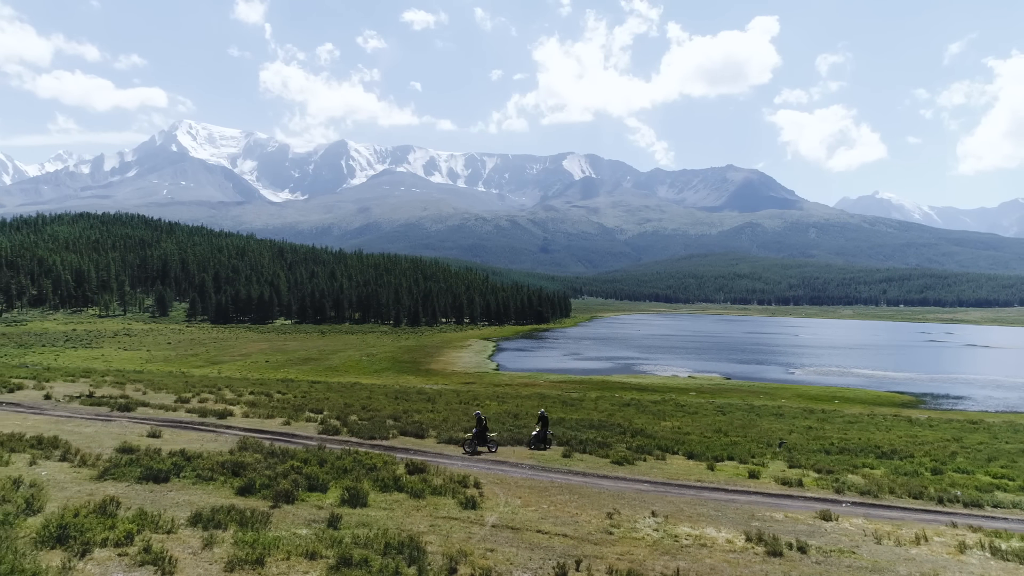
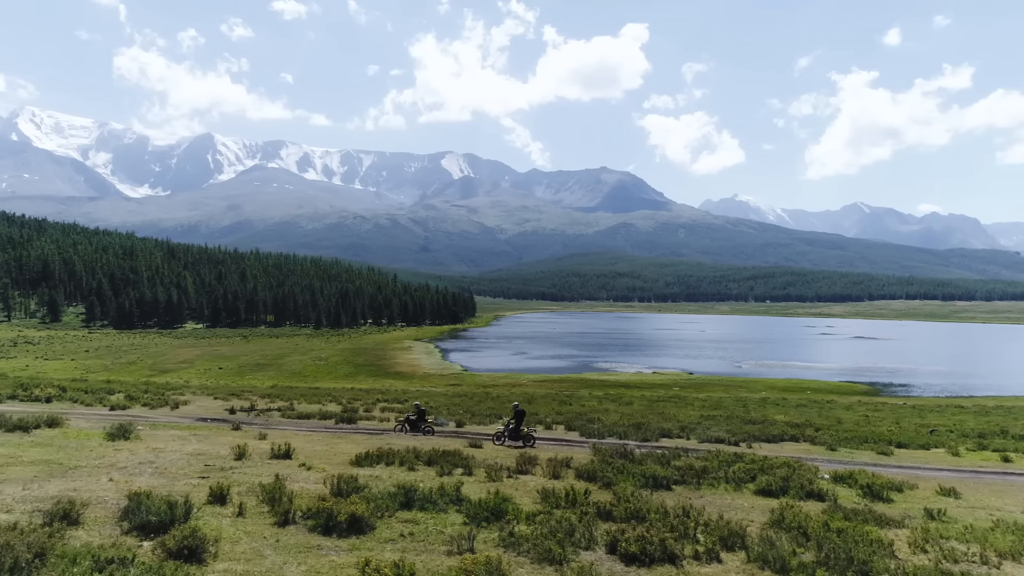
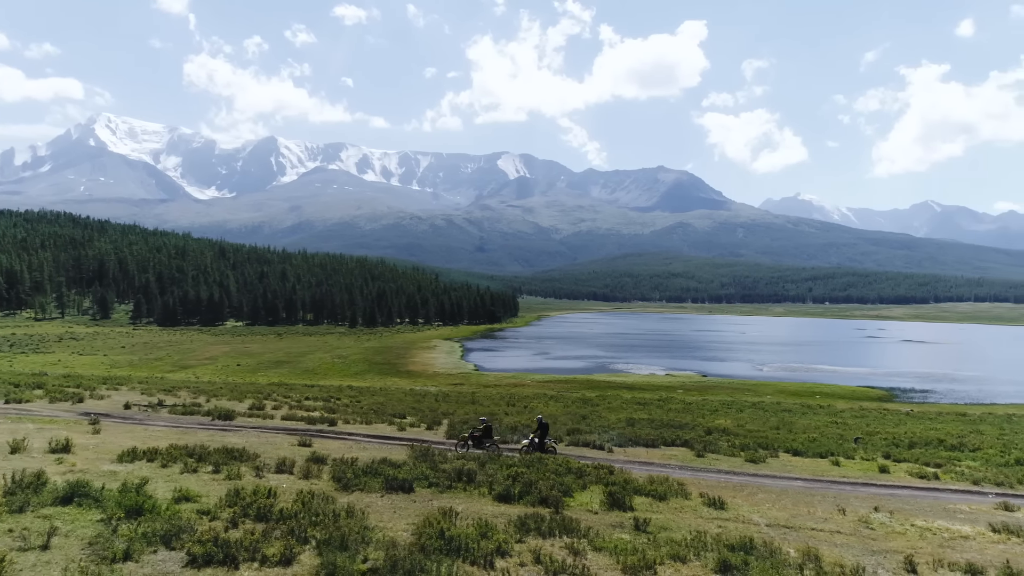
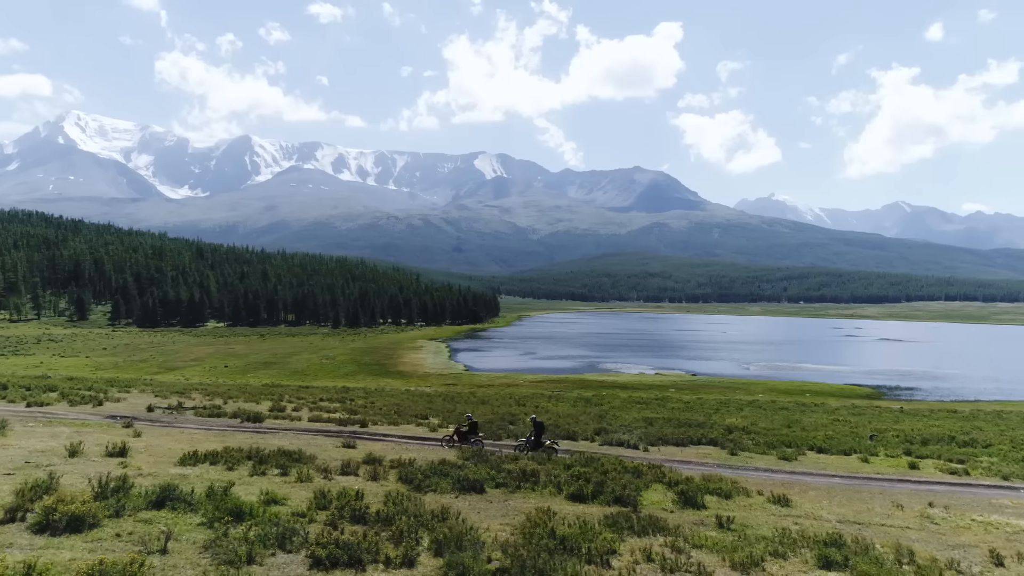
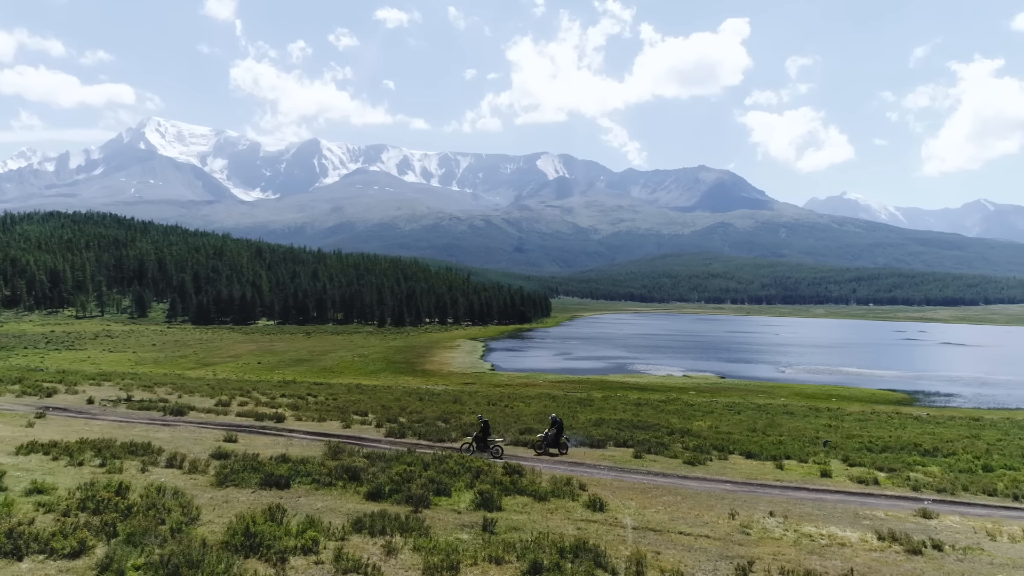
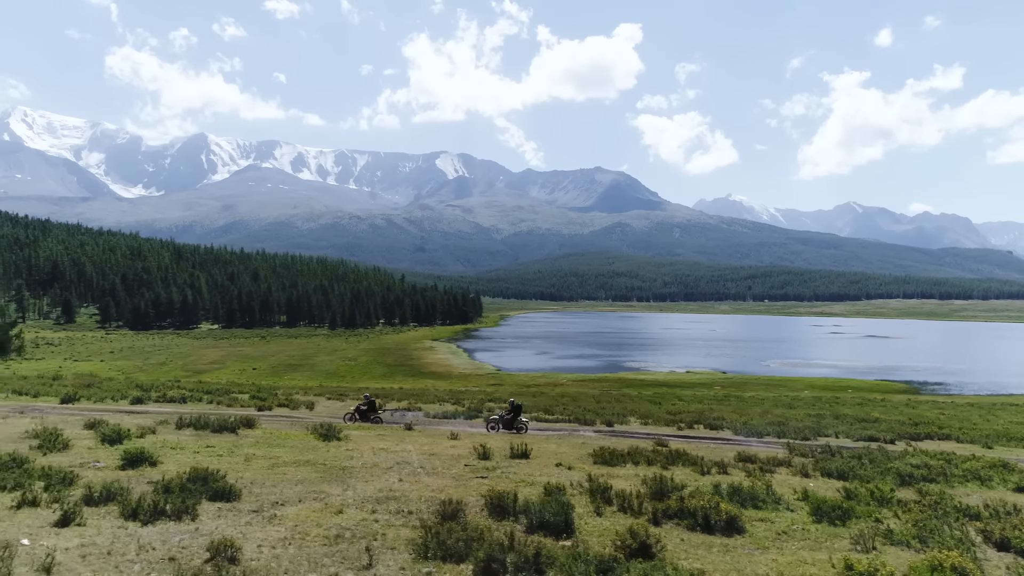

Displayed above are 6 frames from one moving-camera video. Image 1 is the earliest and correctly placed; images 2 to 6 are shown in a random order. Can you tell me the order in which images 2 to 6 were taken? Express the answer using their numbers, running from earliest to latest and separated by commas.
5, 3, 4, 2, 6
